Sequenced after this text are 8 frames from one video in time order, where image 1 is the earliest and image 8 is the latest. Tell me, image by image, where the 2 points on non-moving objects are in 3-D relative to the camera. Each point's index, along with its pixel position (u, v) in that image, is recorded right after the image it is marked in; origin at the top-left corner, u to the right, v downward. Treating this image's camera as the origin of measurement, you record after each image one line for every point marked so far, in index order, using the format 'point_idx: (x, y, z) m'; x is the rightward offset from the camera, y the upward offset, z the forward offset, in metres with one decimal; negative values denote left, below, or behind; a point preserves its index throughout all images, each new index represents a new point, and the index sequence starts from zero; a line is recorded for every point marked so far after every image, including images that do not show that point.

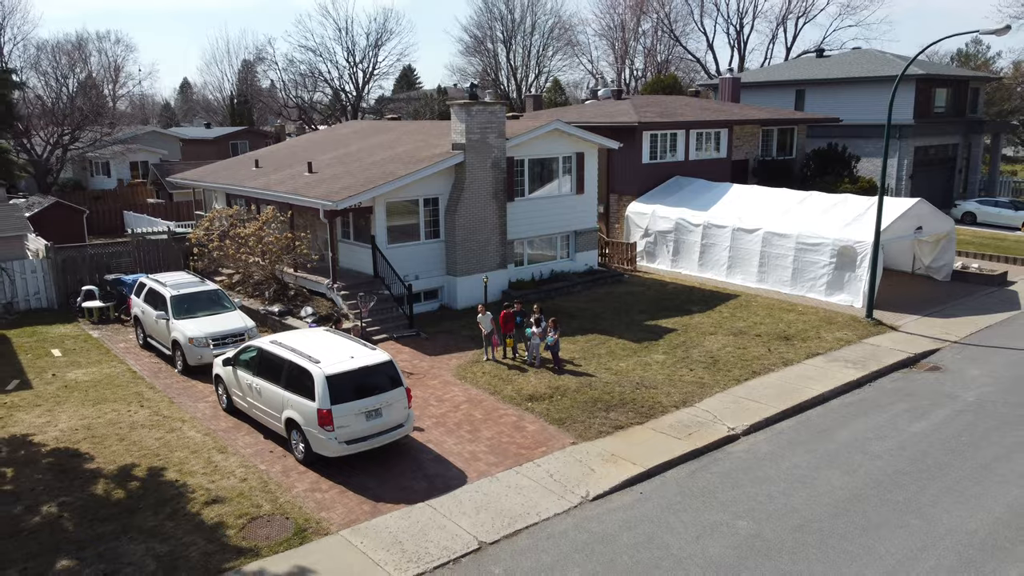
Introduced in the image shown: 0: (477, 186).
0: (-0.7, +2.1, +17.3) m
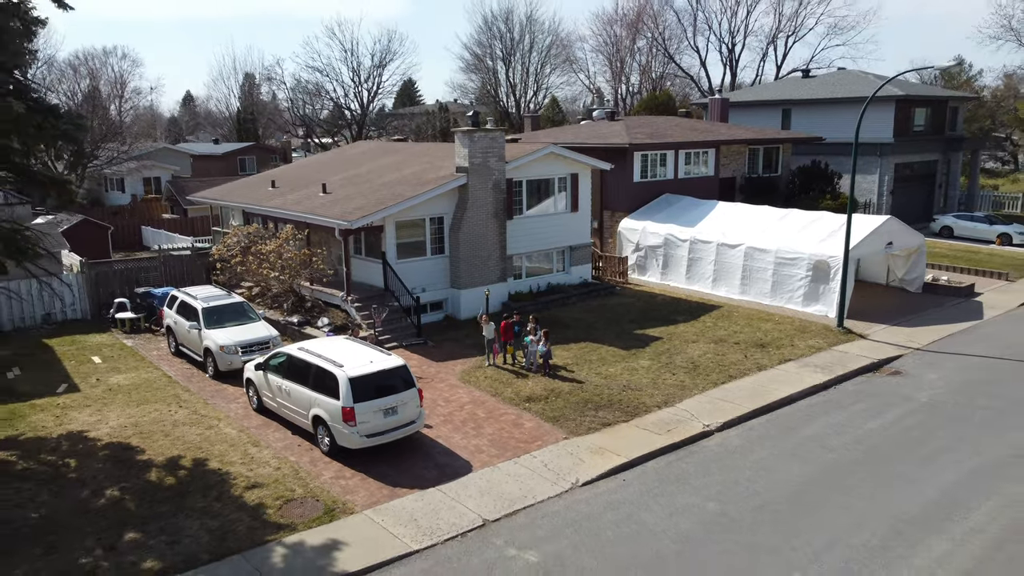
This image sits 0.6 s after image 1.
0: (-0.7, +1.9, +18.8) m
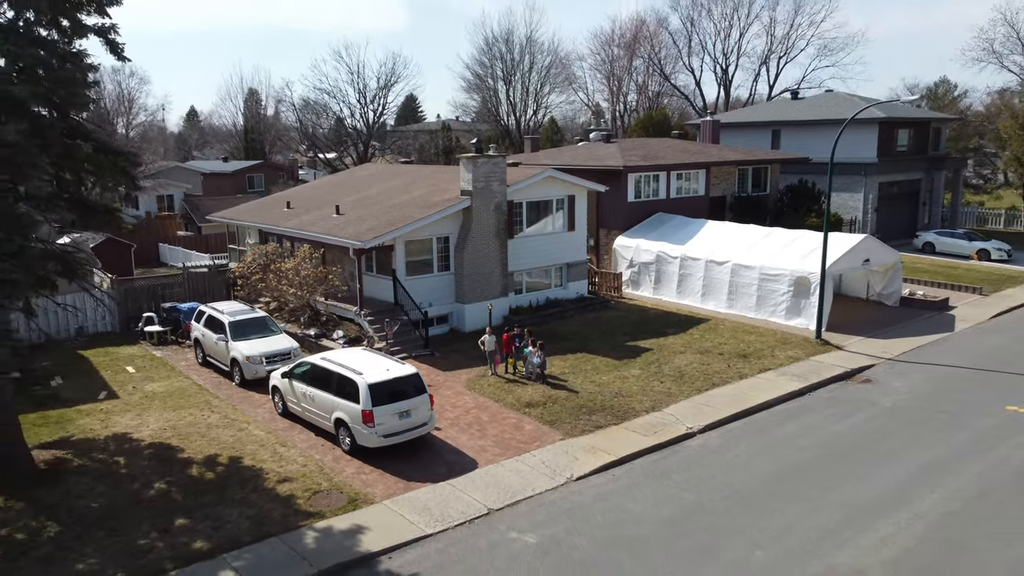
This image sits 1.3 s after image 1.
0: (-0.7, +1.5, +20.2) m
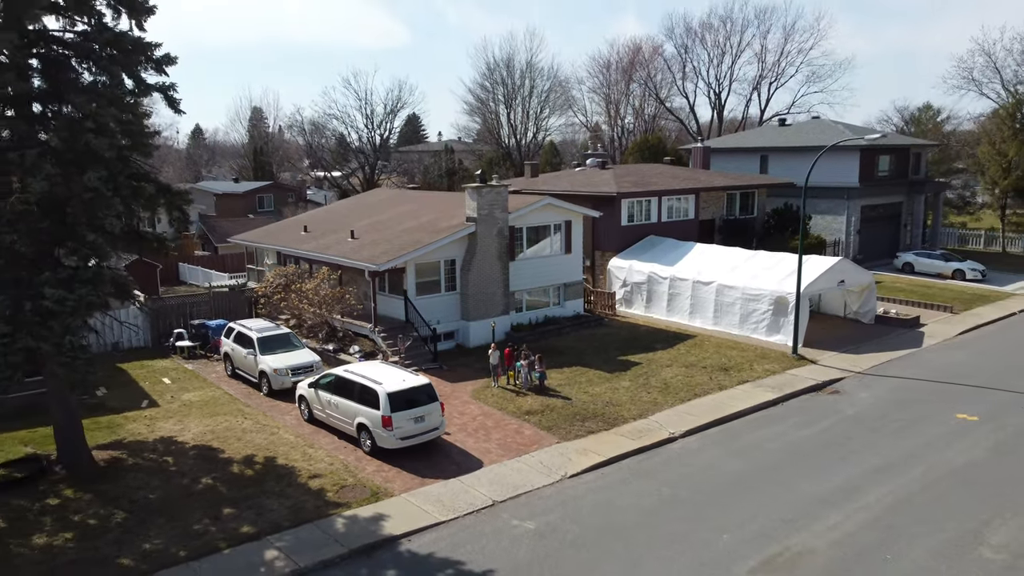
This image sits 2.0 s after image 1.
0: (-0.7, +1.0, +21.9) m
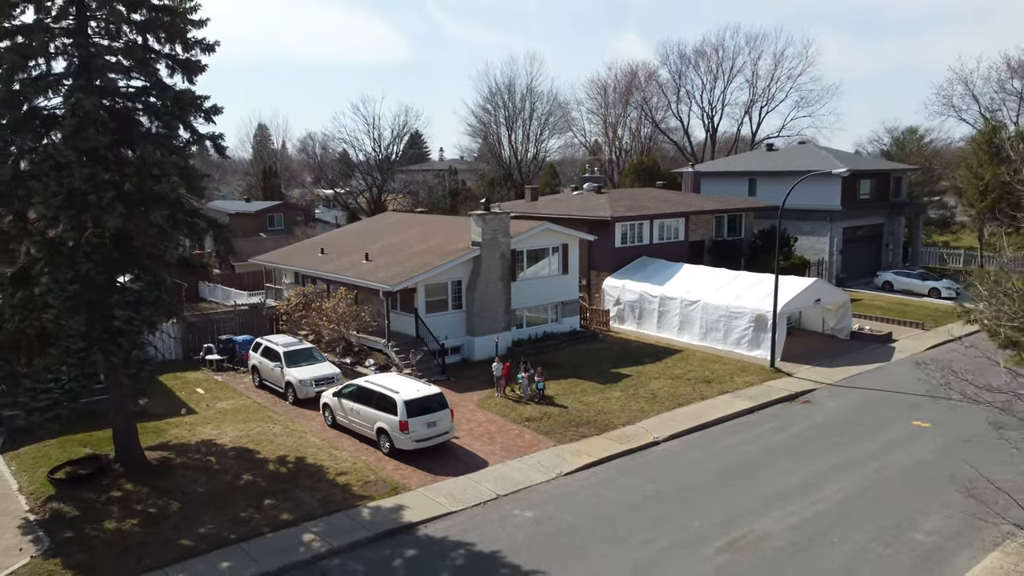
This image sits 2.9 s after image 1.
0: (-0.6, +0.5, +23.9) m
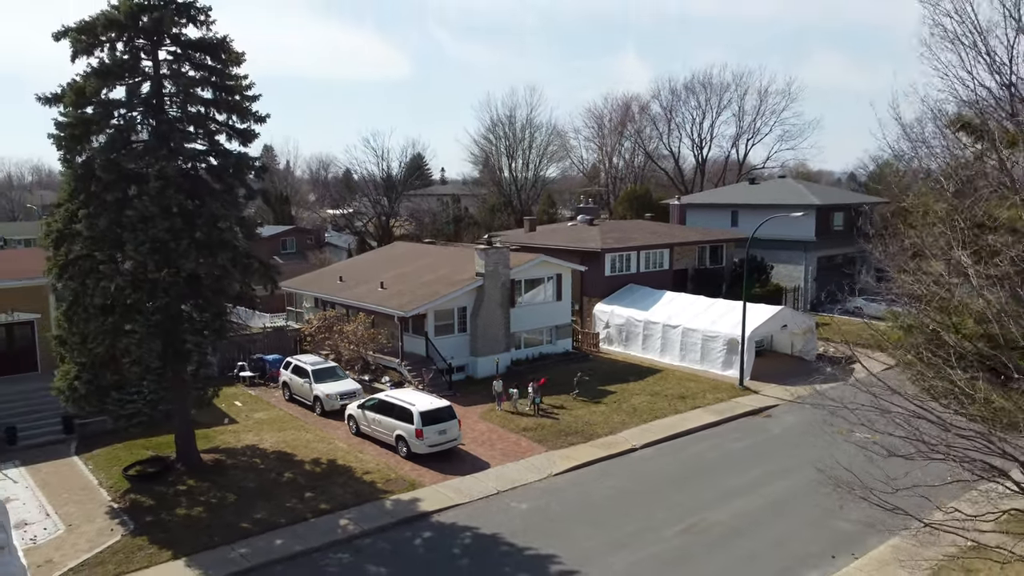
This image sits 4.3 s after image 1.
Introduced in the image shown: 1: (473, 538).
0: (-0.7, -0.3, +26.9) m
1: (-0.7, -4.6, +15.2) m
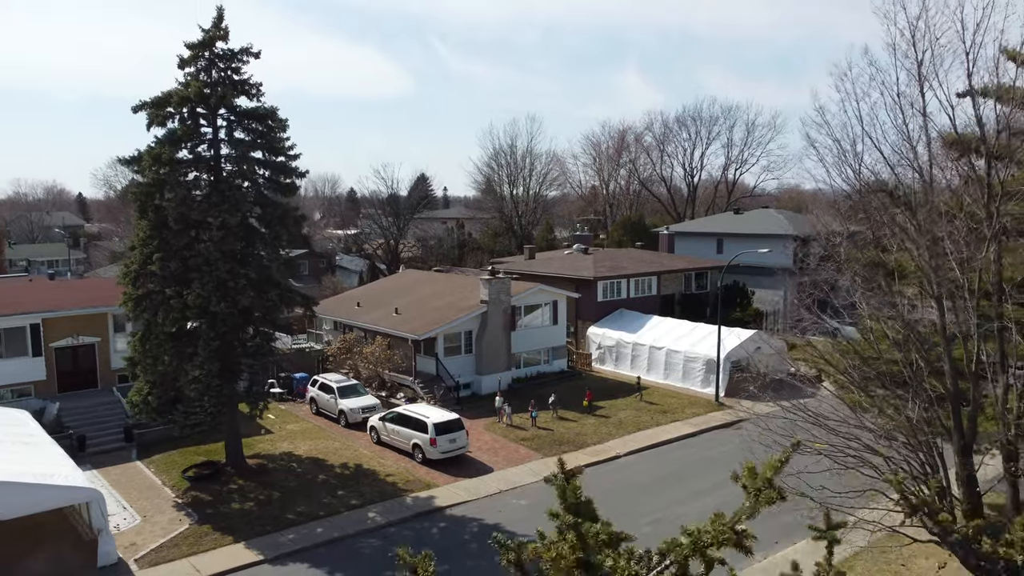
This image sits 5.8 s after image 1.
0: (-0.6, -1.3, +30.2) m
1: (-0.7, -5.3, +18.4) m
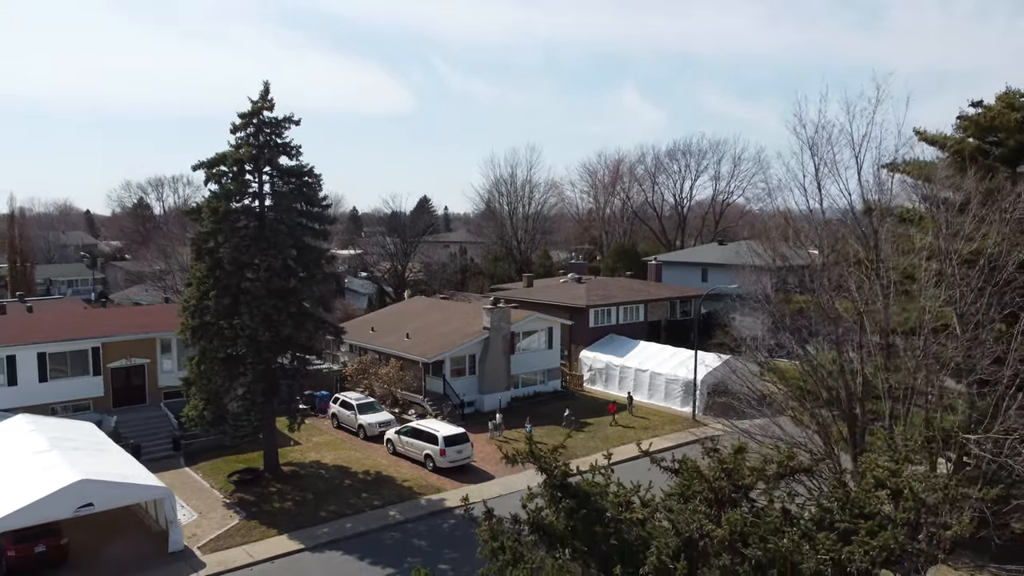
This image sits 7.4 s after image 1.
0: (-0.6, -2.4, +33.7) m
1: (-0.7, -6.2, +21.9) m
